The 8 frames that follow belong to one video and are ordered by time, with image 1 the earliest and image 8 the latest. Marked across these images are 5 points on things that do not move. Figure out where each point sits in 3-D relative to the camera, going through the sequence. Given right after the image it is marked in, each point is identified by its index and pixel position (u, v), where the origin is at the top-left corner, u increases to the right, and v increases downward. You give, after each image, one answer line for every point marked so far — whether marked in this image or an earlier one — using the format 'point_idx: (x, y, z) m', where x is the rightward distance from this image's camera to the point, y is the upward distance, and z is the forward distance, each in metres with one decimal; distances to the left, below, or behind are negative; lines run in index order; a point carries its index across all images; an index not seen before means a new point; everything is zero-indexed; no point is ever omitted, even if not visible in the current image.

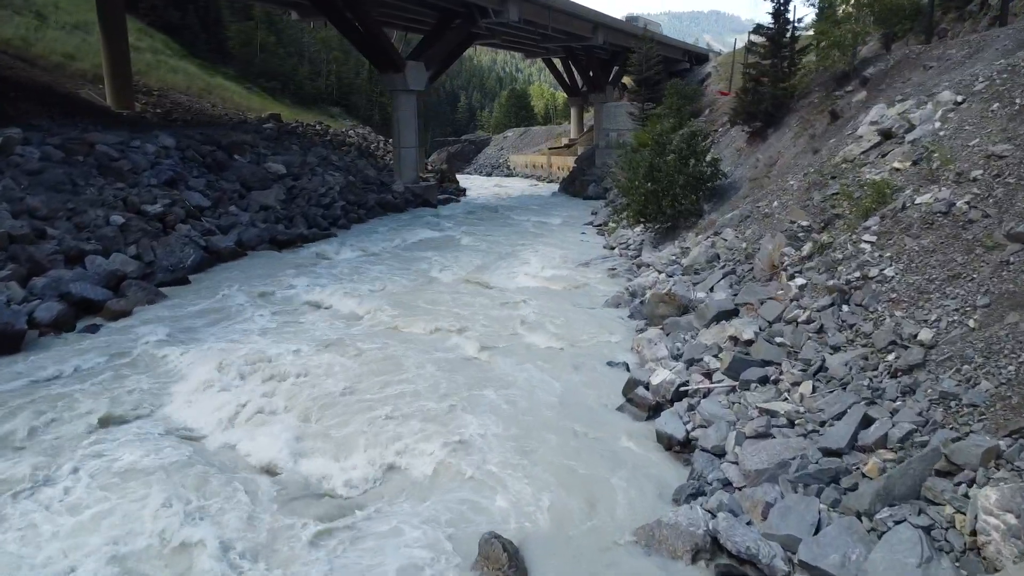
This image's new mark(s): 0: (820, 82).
0: (+5.8, +3.8, +14.4) m
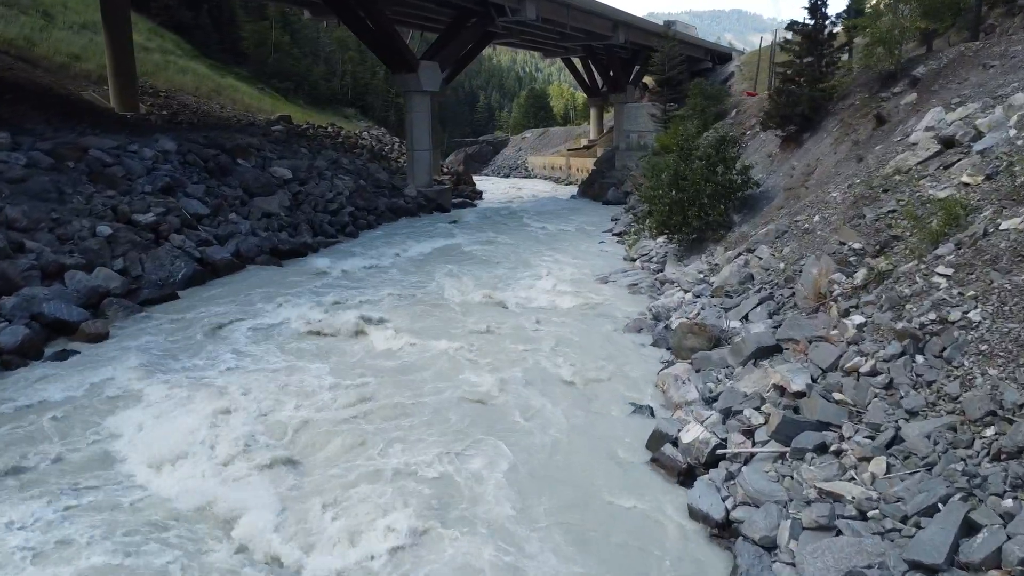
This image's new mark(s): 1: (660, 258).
0: (+6.0, +3.5, +13.2) m
1: (+2.8, +0.6, +14.7) m
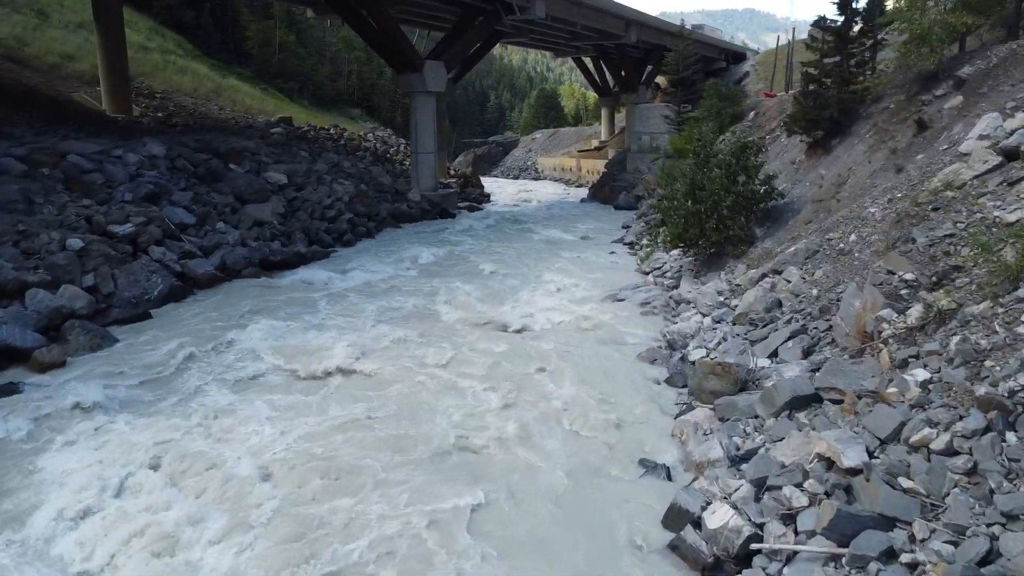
0: (+6.1, +3.2, +12.1) m
1: (+2.9, +0.3, +13.6) m
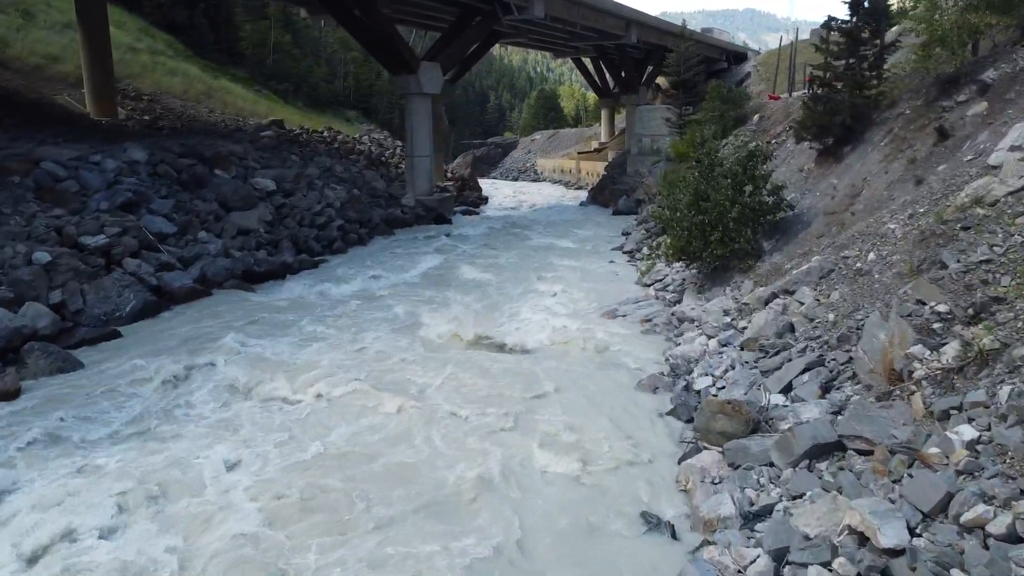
0: (+6.0, +2.9, +11.4) m
1: (+2.8, 0.0, +12.9) m
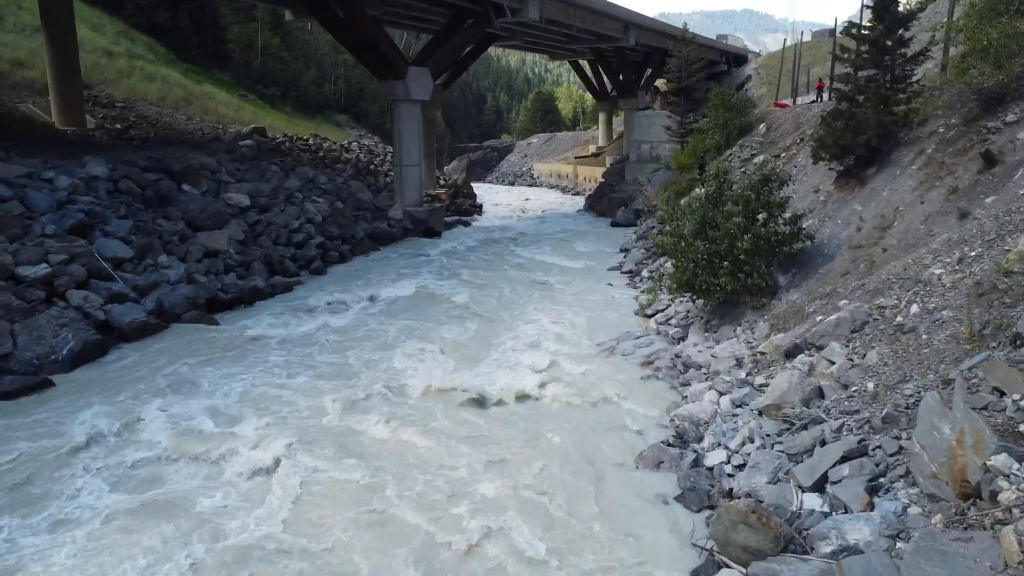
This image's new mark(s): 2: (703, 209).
0: (+5.7, +2.4, +10.1) m
1: (+2.6, -0.5, +11.7) m
2: (+2.7, +1.1, +10.8) m
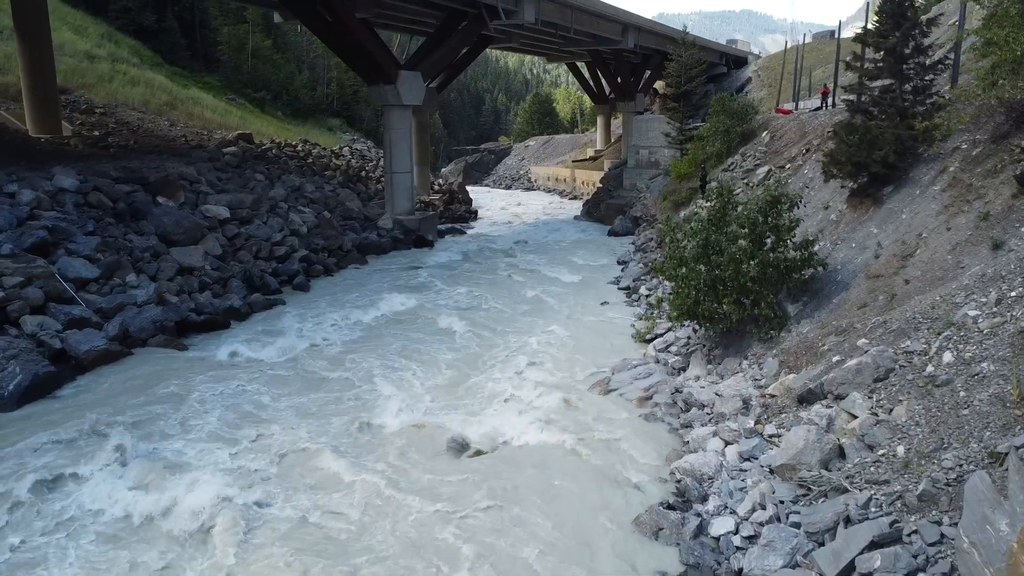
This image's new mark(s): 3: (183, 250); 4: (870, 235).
0: (+5.6, +2.1, +9.3) m
1: (+2.4, -0.9, +10.8) m
2: (+2.5, +0.7, +10.0) m
3: (-6.6, +0.8, +15.4) m
4: (+4.4, +0.7, +9.5) m
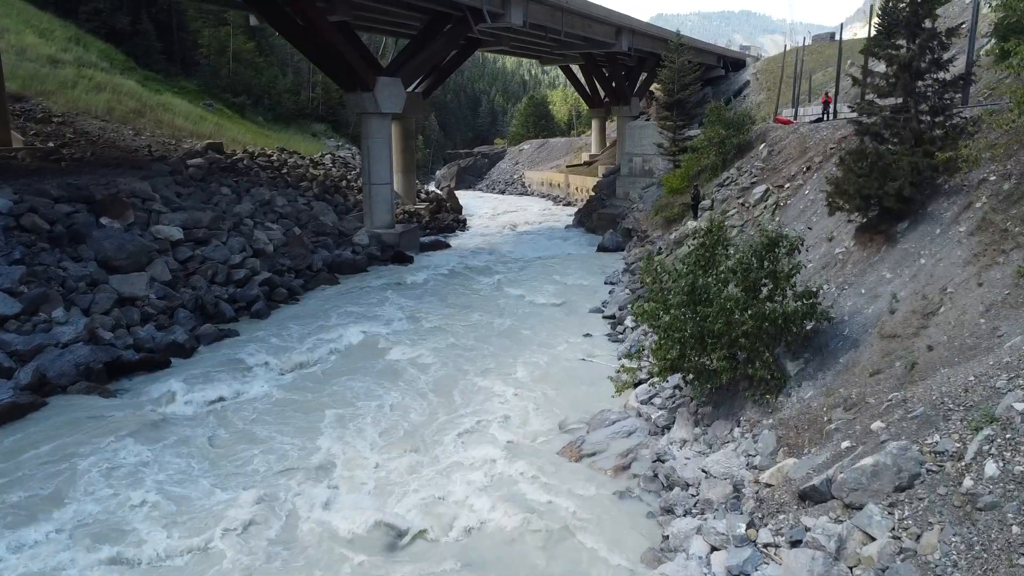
0: (+5.1, +1.5, +8.0) m
1: (+1.9, -1.5, +9.5) m
2: (+2.0, +0.2, +8.7) m
3: (-7.1, +0.2, +14.1) m
4: (+3.9, +0.1, +8.2) m
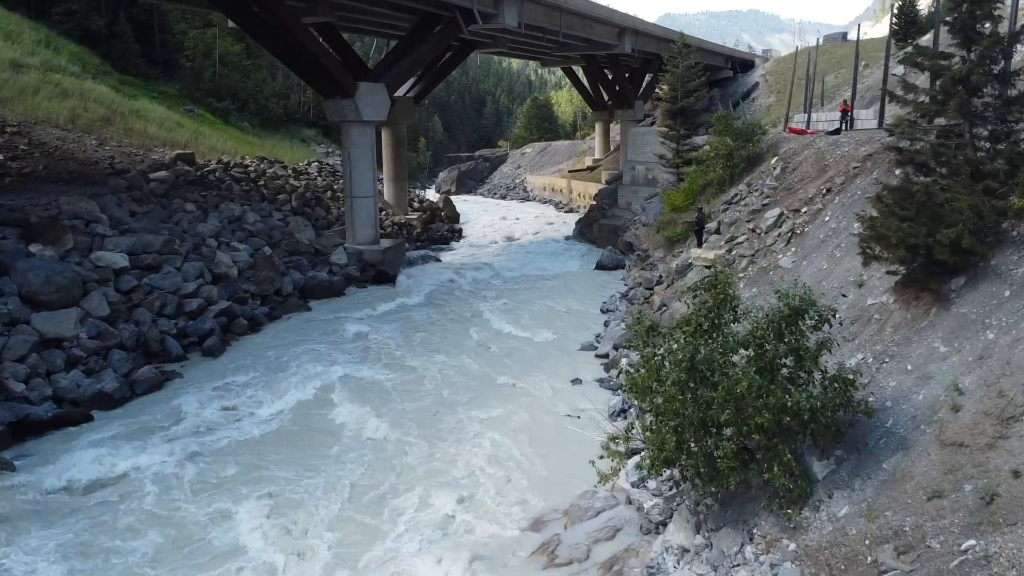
0: (+4.7, +0.8, +6.2) m
1: (+1.5, -2.1, +7.8) m
2: (+1.6, -0.5, +6.9) m
3: (-7.4, -0.4, +12.4) m
4: (+3.5, -0.5, +6.4) m
